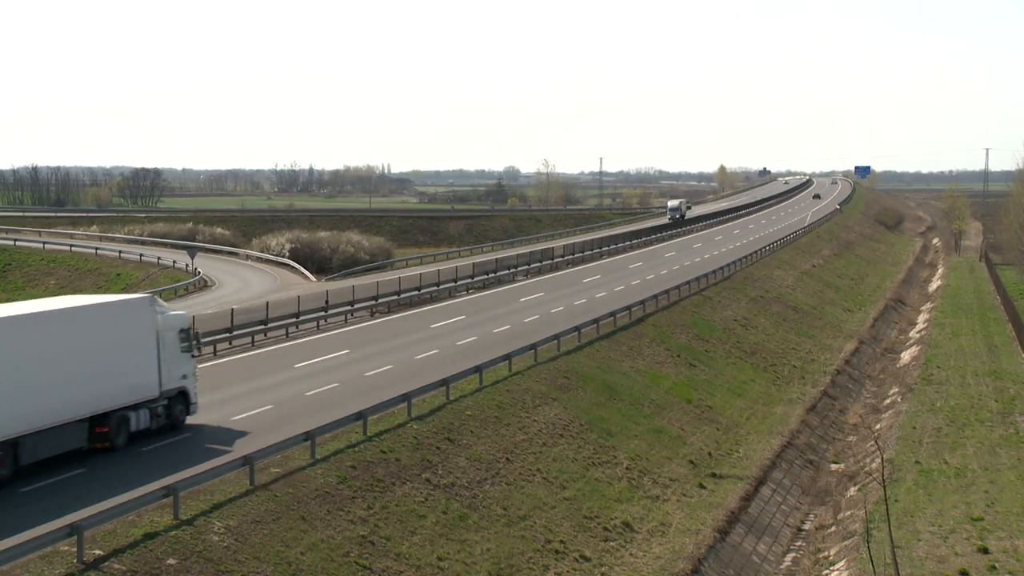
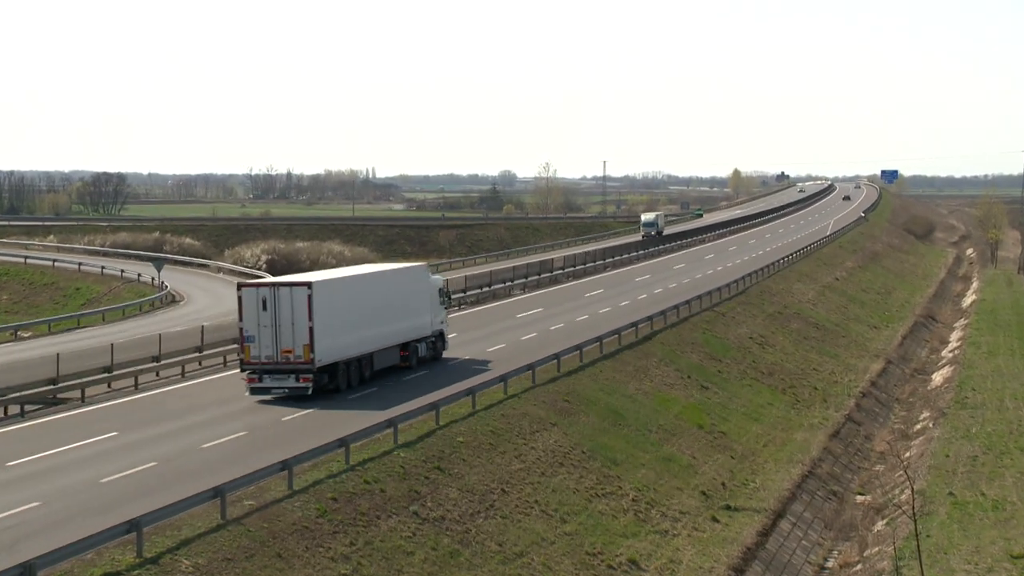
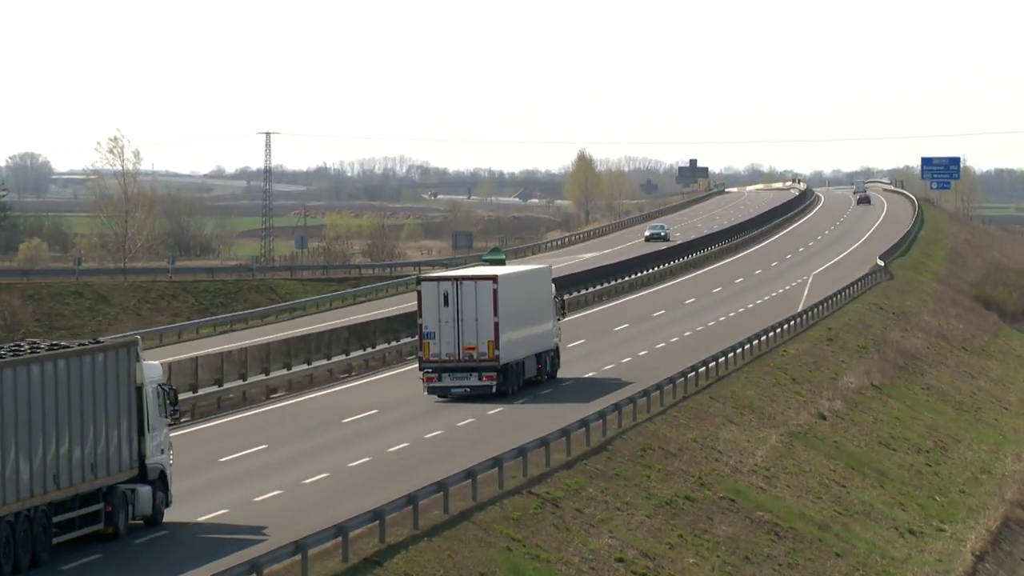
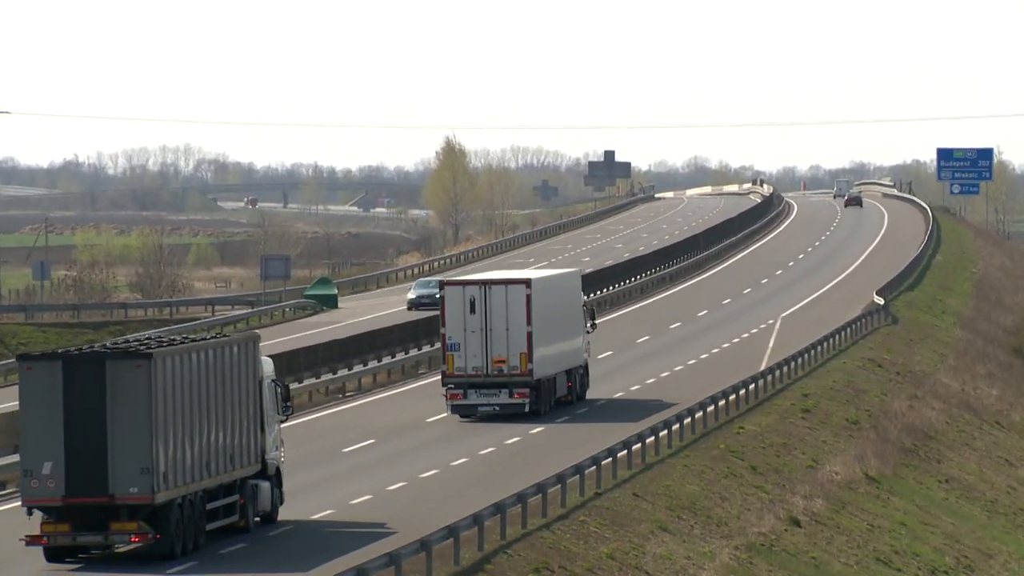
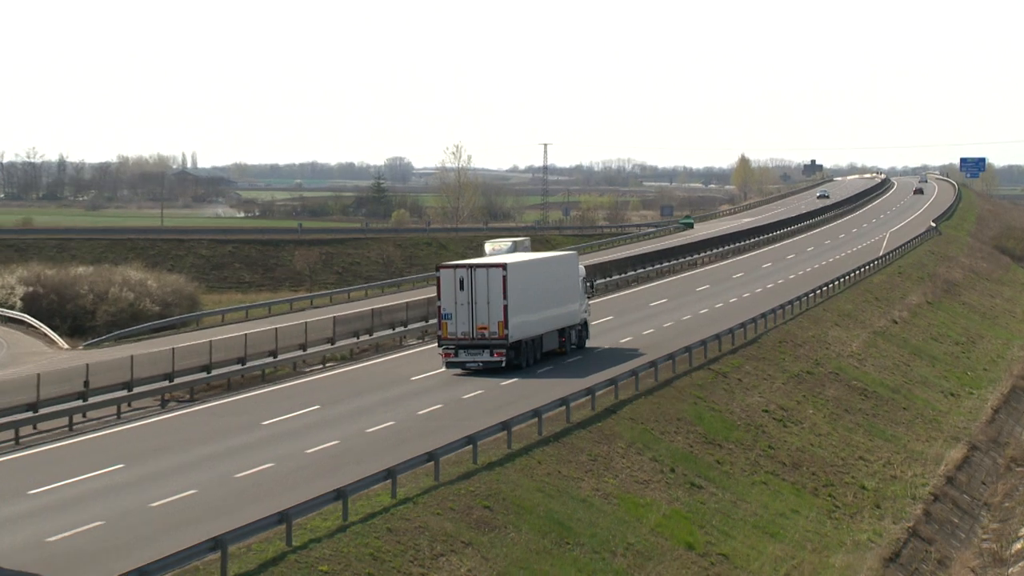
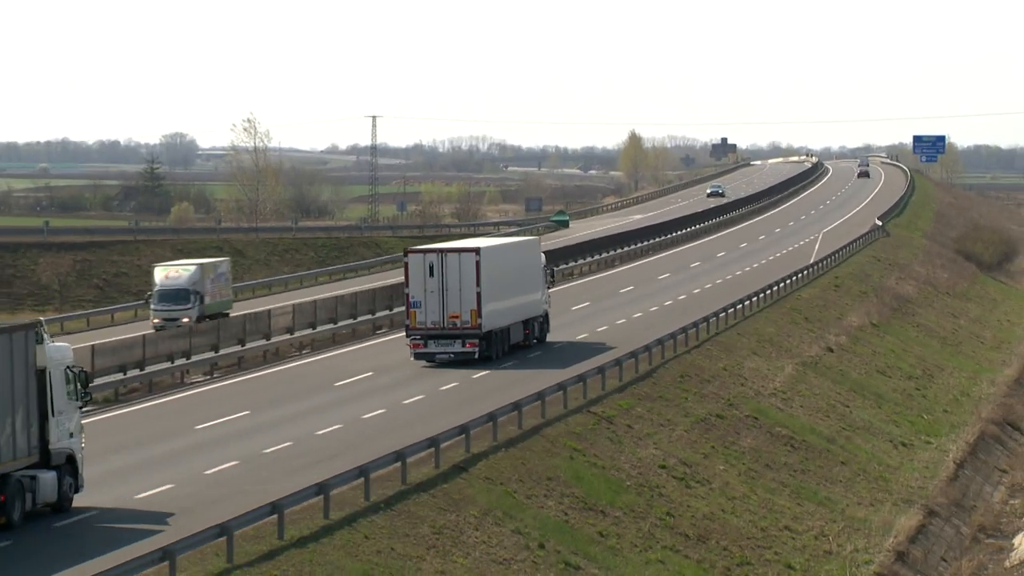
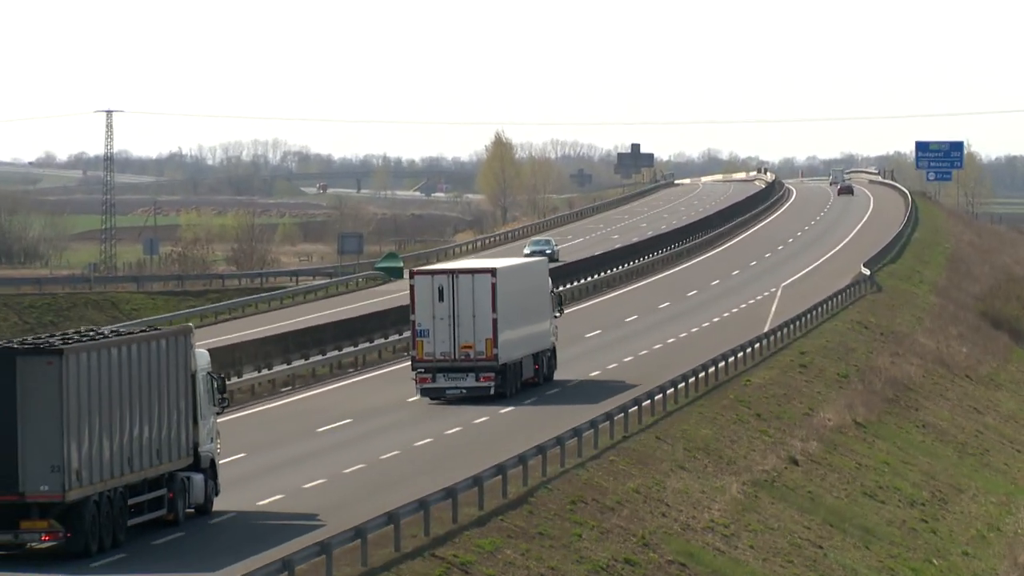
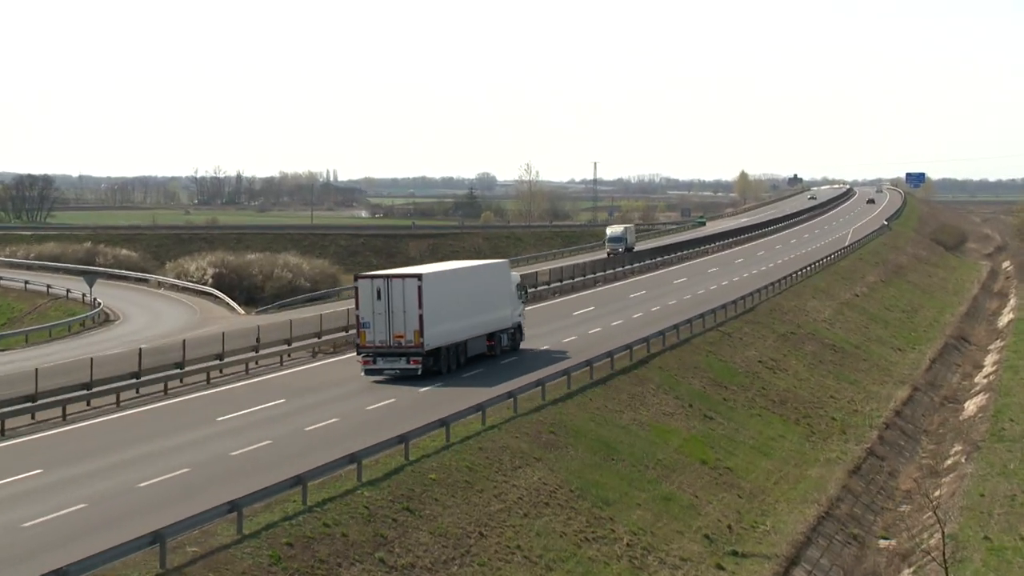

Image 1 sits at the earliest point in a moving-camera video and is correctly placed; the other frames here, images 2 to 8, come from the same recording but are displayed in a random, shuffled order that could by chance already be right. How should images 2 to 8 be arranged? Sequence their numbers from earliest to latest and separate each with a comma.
2, 8, 5, 6, 3, 7, 4
